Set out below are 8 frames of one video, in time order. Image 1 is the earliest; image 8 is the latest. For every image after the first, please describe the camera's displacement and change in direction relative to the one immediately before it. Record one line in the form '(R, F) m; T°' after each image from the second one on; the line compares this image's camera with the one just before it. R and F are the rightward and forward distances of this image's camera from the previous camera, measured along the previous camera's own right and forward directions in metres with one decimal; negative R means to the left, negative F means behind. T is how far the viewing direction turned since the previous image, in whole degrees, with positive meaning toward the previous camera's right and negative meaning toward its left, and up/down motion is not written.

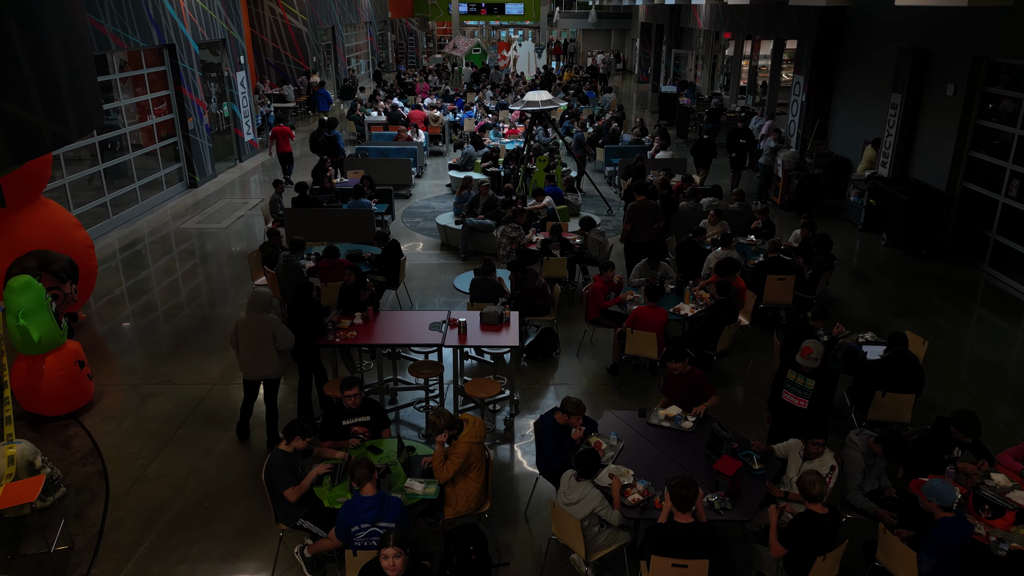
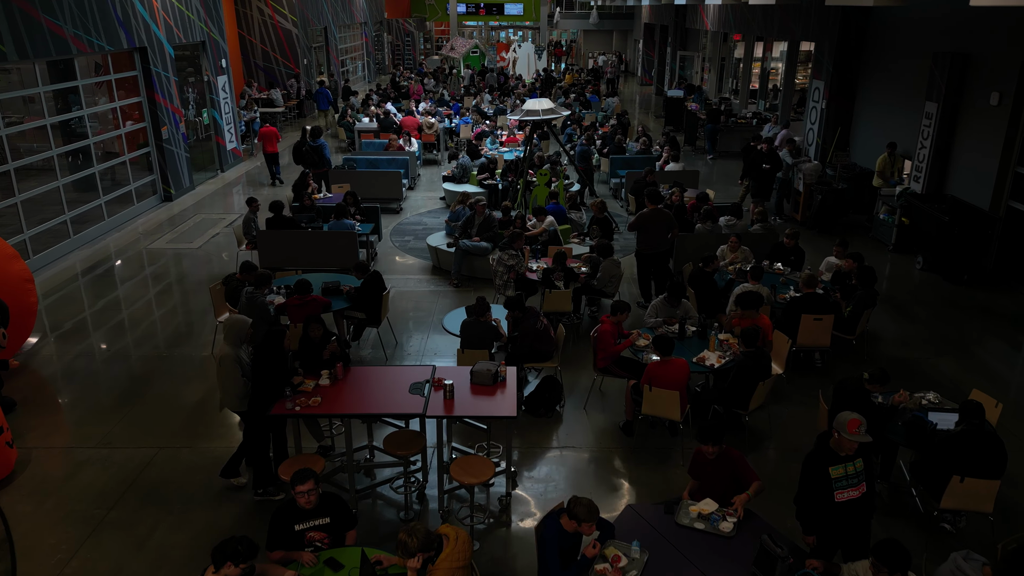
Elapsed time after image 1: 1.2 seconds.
(0.0, +1.1) m; 0°
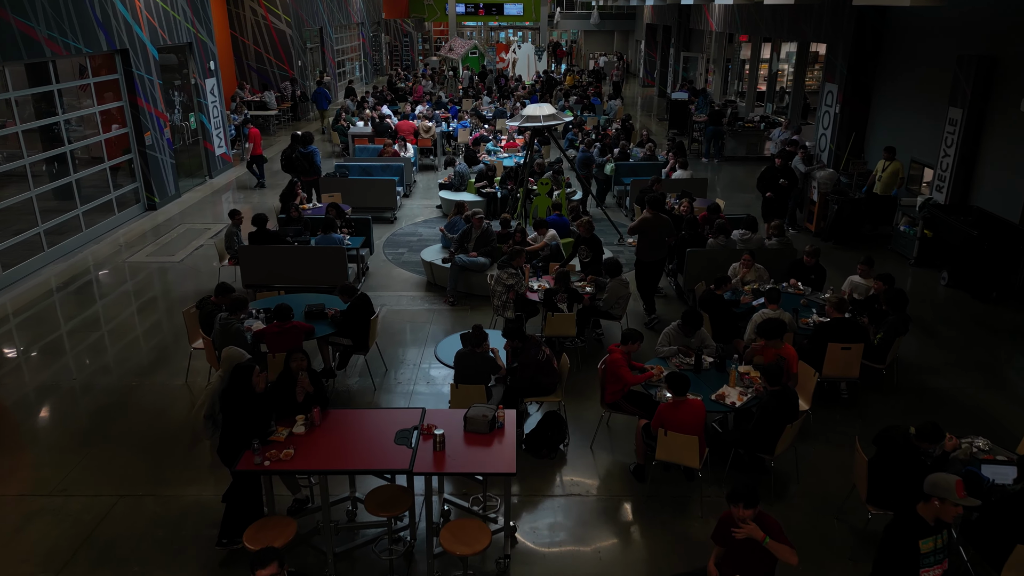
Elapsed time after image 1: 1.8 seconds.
(0.0, +0.6) m; 0°
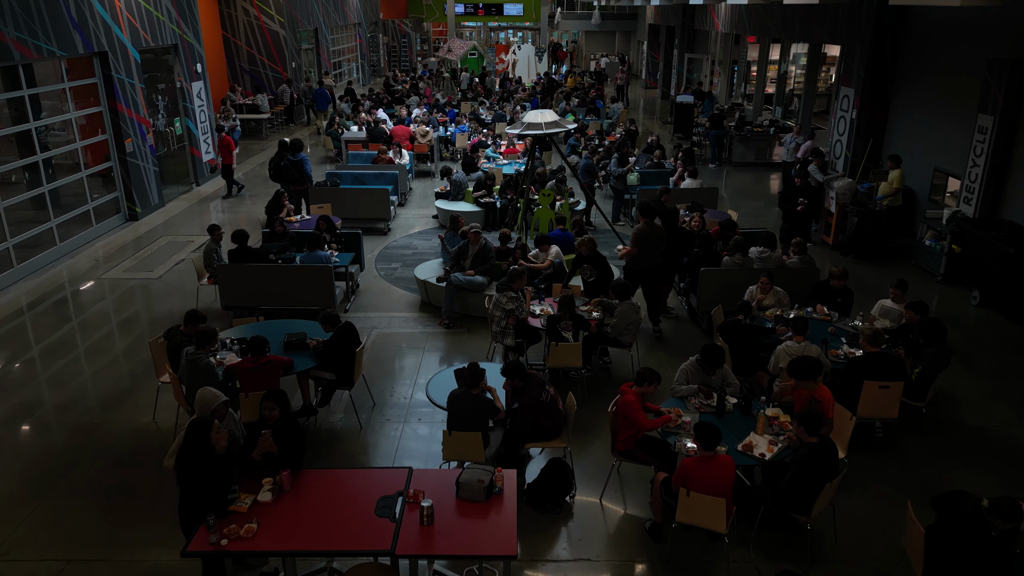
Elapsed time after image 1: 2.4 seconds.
(0.0, +0.7) m; 0°
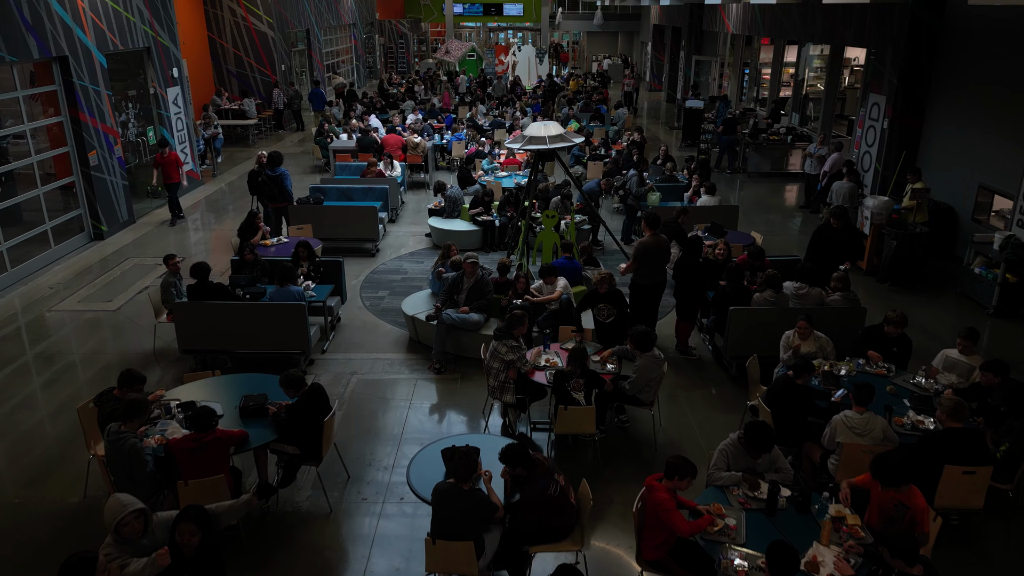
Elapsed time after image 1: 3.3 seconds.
(0.0, +1.1) m; 0°
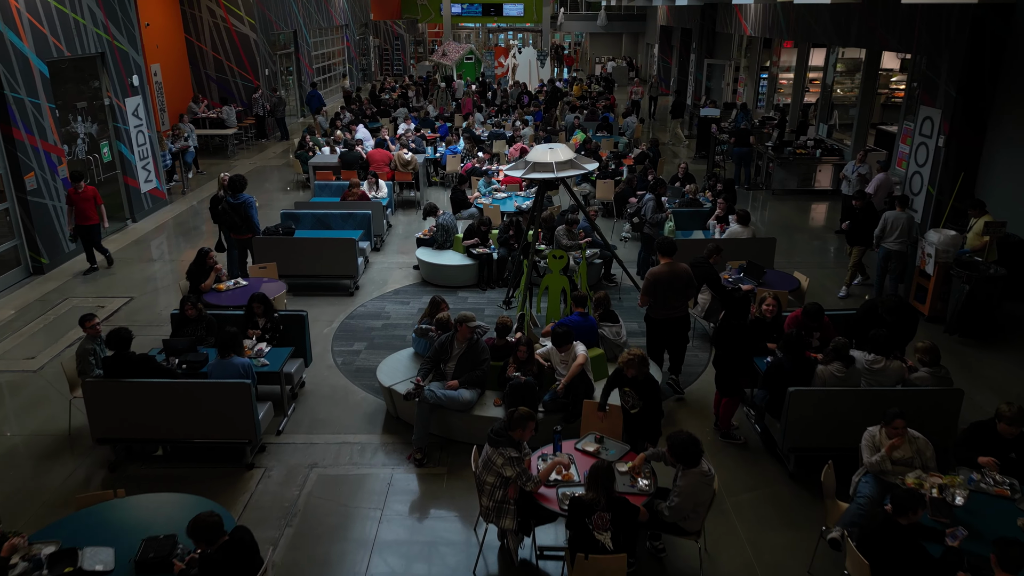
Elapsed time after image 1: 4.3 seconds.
(0.0, +1.6) m; 0°
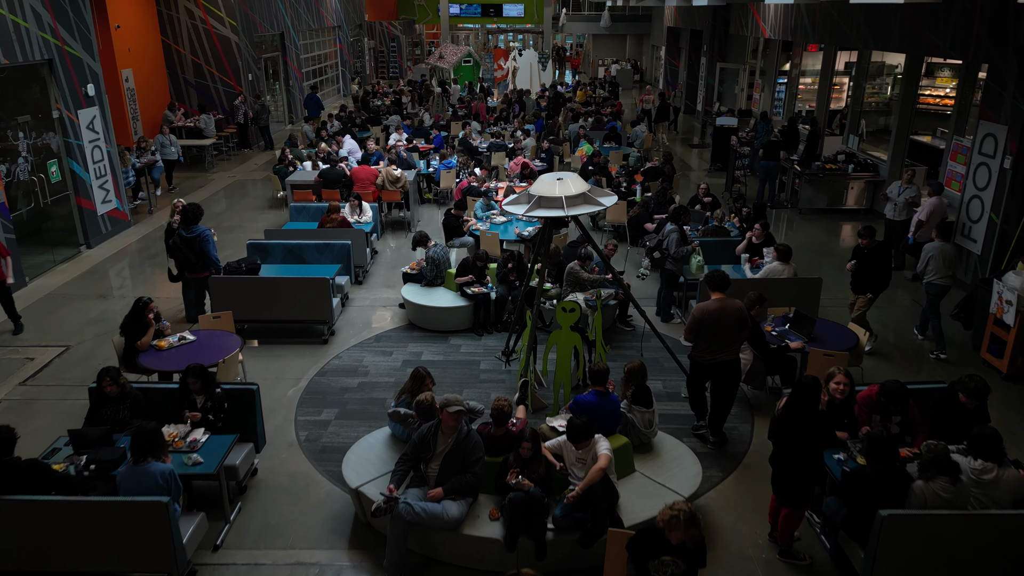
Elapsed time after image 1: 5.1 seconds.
(0.0, +1.4) m; 0°
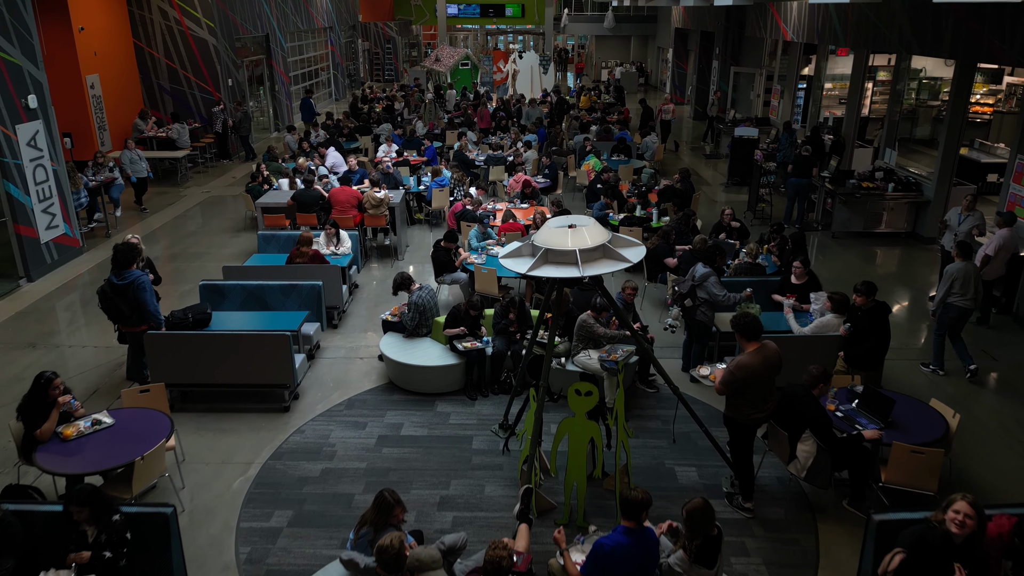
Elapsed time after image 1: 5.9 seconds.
(0.0, +1.5) m; 0°
